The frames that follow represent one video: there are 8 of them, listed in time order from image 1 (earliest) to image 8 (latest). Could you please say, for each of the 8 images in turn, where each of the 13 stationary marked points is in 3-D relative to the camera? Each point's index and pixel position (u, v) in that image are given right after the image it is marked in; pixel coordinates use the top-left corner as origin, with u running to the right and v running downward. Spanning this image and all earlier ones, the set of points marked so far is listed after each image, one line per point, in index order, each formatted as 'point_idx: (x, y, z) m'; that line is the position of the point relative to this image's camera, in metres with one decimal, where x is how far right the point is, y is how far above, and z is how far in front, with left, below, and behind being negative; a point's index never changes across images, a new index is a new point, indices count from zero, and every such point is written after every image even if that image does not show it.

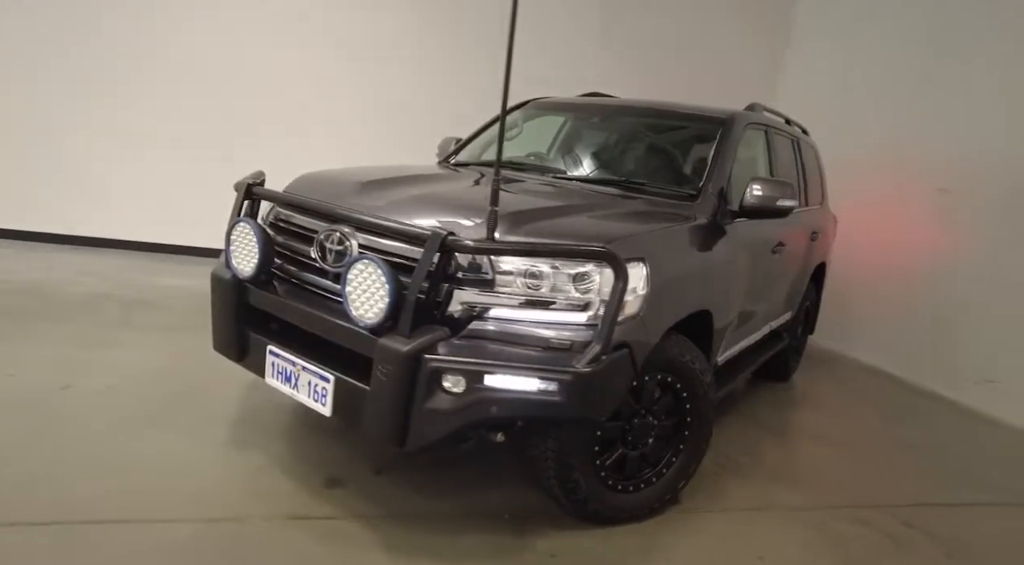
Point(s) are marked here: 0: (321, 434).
0: (-0.7, -0.6, +2.4) m
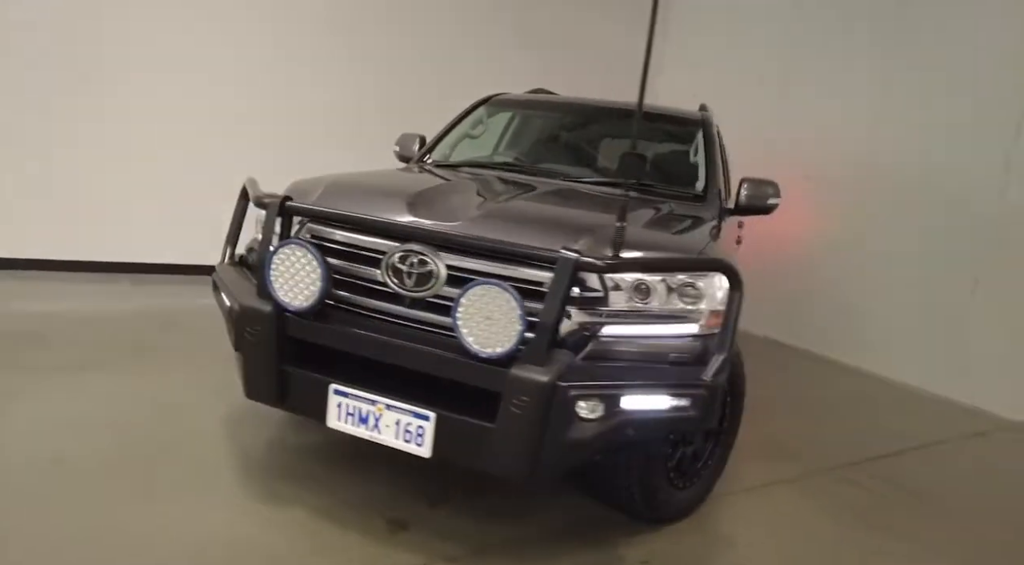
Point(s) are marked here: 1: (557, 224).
0: (-0.5, -0.6, +2.2) m
1: (+0.1, +0.2, +1.7) m
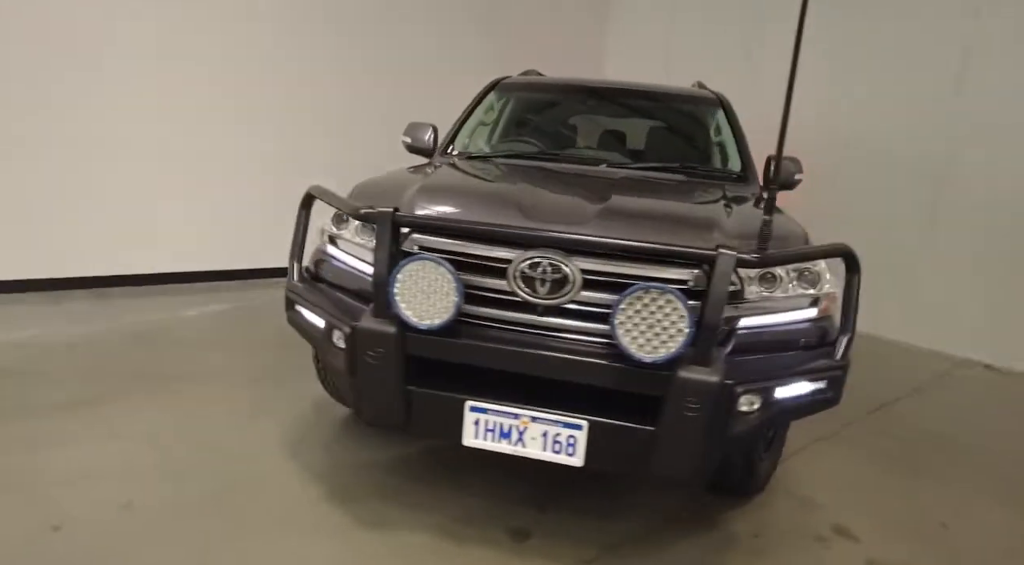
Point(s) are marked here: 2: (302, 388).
0: (-0.2, -0.6, +2.1) m
1: (+0.4, +0.2, +1.7) m
2: (-0.9, -0.5, +2.7) m
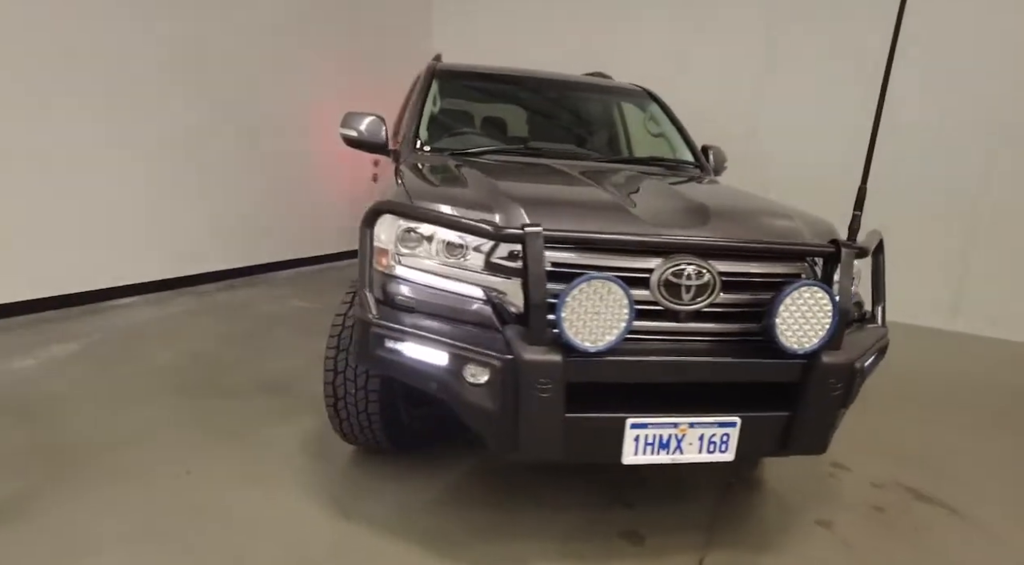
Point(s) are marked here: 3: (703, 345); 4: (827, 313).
0: (0.0, -0.7, +2.0) m
1: (+0.7, +0.2, +1.9) m
2: (-0.8, -0.5, +2.3) m
3: (+0.5, -0.2, +1.6) m
4: (+0.8, -0.1, +1.6) m
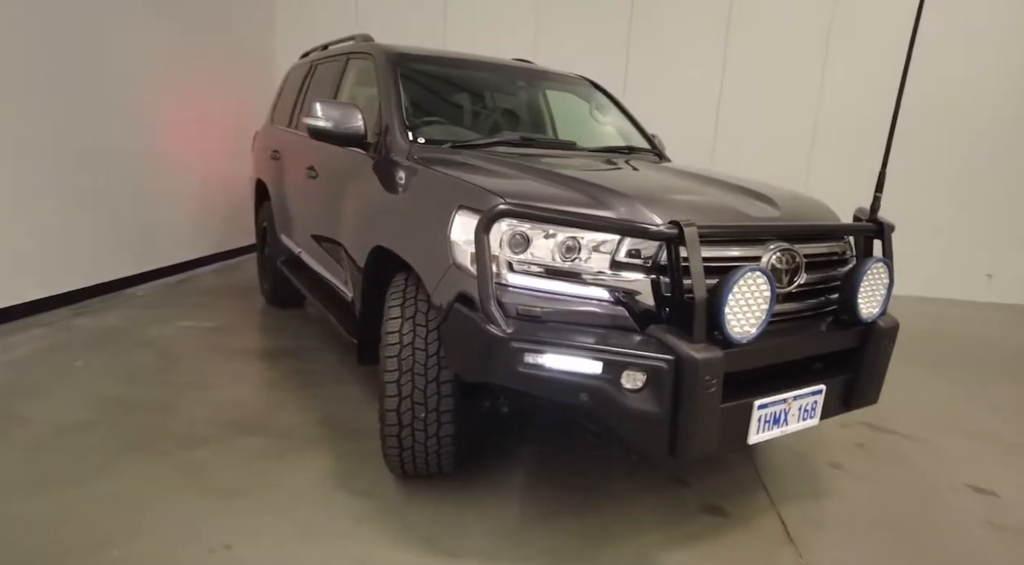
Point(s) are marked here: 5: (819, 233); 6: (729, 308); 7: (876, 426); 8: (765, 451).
0: (+0.2, -0.7, +2.0) m
1: (+0.8, +0.3, +2.0) m
2: (-0.7, -0.6, +2.0) m
3: (+0.8, -0.1, +1.8) m
4: (+1.0, 0.0, +1.8) m
5: (+0.8, +0.1, +1.8) m
6: (+0.5, -0.1, +1.5) m
7: (+1.4, -0.6, +2.6) m
8: (+0.9, -0.6, +2.4) m
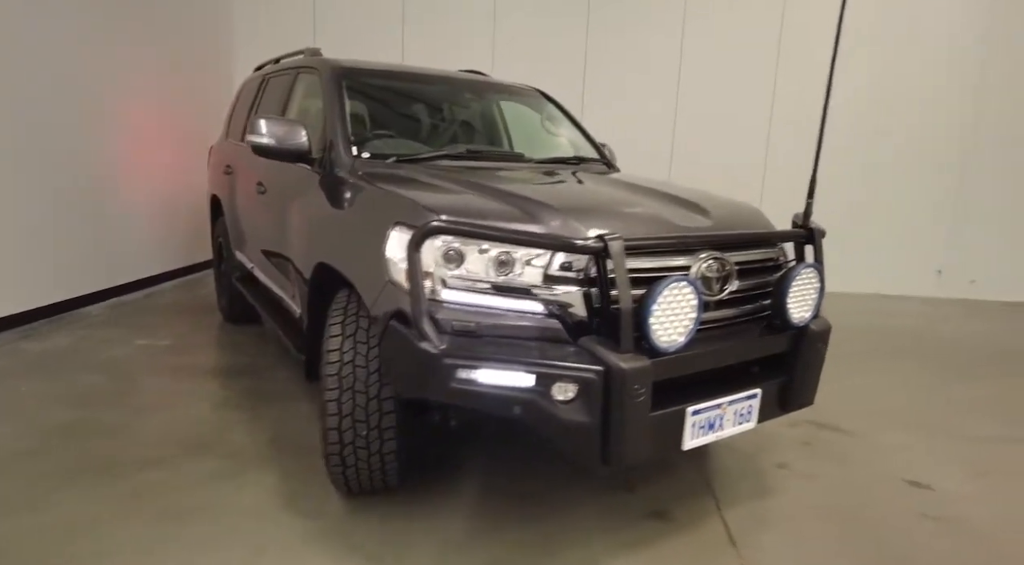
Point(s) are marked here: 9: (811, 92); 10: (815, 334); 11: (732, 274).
0: (+0.1, -0.7, +2.0) m
1: (+0.7, +0.2, +2.1) m
2: (-0.8, -0.7, +2.0) m
3: (+0.6, -0.1, +1.8) m
4: (+0.9, 0.0, +1.9) m
5: (+0.7, +0.1, +1.8) m
6: (+0.3, -0.1, +1.5) m
7: (+1.3, -0.6, +2.7) m
8: (+0.7, -0.6, +2.4) m
9: (+2.3, +1.4, +5.0) m
10: (+0.9, -0.2, +1.9) m
11: (+0.6, 0.0, +1.8) m
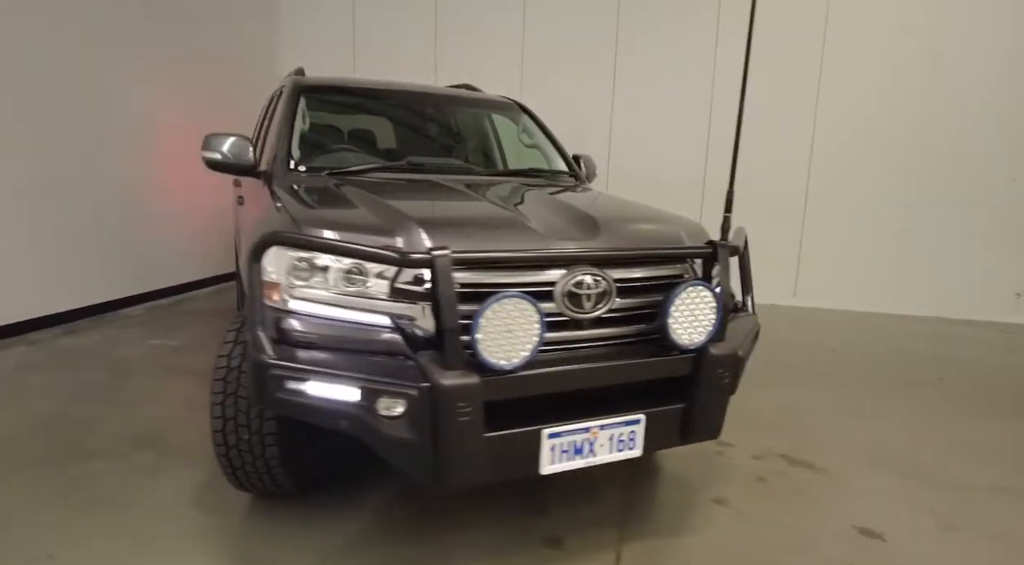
0: (-0.2, -0.7, +2.0) m
1: (+0.4, +0.2, +2.0) m
2: (-1.1, -0.7, +2.1) m
3: (+0.2, -0.2, +1.7) m
4: (+0.5, -0.1, +1.7) m
5: (+0.3, +0.1, +1.7) m
6: (-0.1, -0.1, +1.4) m
7: (+1.0, -0.7, +2.5) m
8: (+0.5, -0.7, +2.3) m
9: (+2.5, +1.3, +4.7) m
10: (+0.5, -0.2, +1.8) m
11: (+0.3, 0.0, +1.7) m
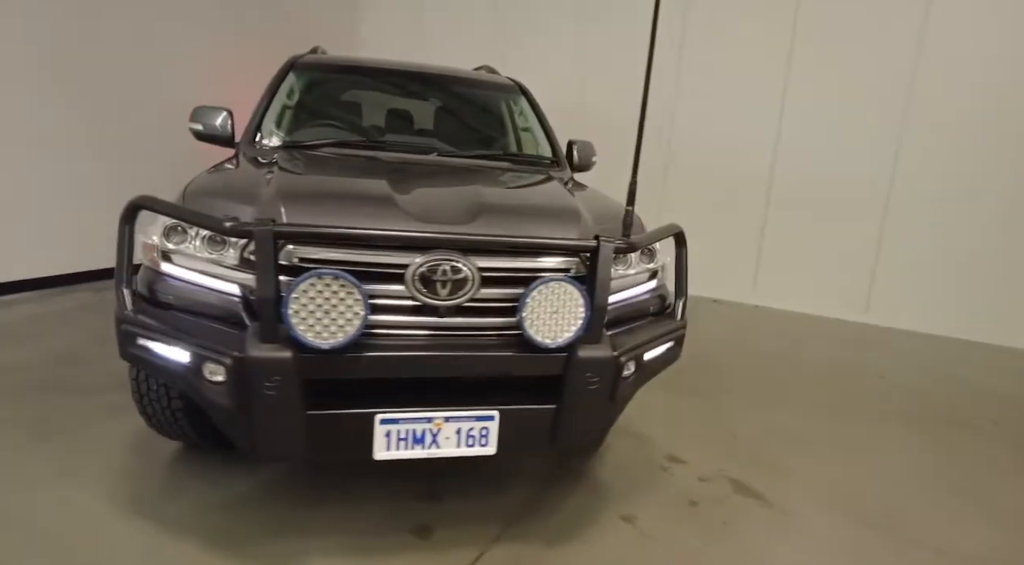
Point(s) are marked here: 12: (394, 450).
0: (-0.6, -0.7, +2.0) m
1: (+0.1, +0.2, +1.9) m
2: (-1.4, -0.5, +2.3) m
3: (-0.1, -0.1, +1.6) m
4: (+0.2, -0.1, +1.6) m
5: (0.0, +0.1, +1.6) m
6: (-0.5, -0.1, +1.4) m
7: (+0.8, -0.7, +2.2) m
8: (+0.2, -0.7, +2.2) m
9: (+2.8, +1.2, +4.0) m
10: (+0.2, -0.2, +1.6) m
11: (-0.1, 0.0, +1.6) m
12: (-0.3, -0.4, +1.6) m
